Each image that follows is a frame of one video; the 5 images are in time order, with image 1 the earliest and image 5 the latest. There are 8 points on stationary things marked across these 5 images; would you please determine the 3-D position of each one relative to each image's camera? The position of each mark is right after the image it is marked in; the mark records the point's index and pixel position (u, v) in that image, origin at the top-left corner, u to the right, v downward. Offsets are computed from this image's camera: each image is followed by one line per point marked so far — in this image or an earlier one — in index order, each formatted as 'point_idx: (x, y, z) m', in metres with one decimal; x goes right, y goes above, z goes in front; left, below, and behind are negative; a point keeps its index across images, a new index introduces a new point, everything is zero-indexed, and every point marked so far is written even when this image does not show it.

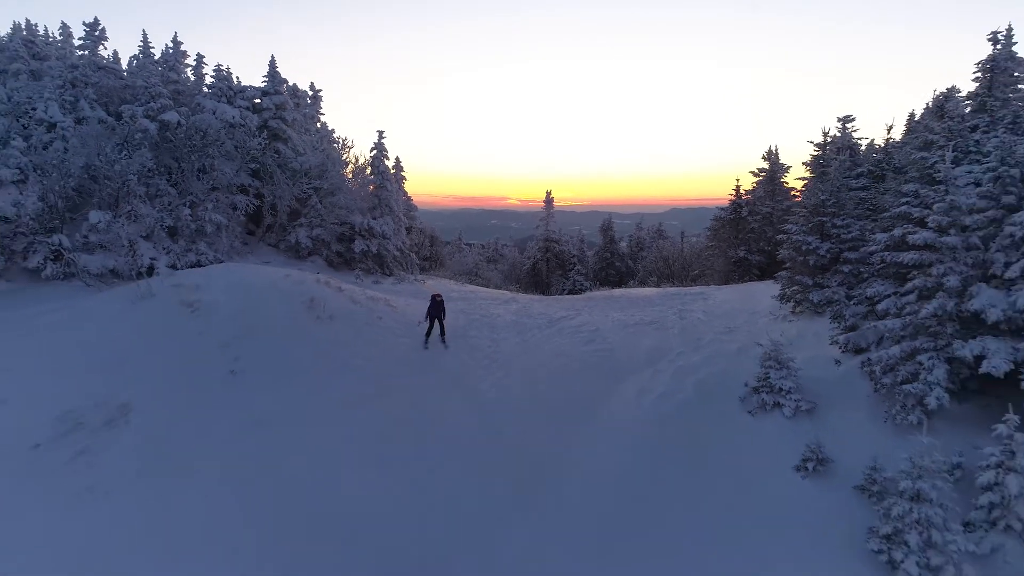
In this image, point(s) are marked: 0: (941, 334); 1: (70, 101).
0: (+6.0, -0.6, +9.8) m
1: (-12.3, +5.3, +19.7) m
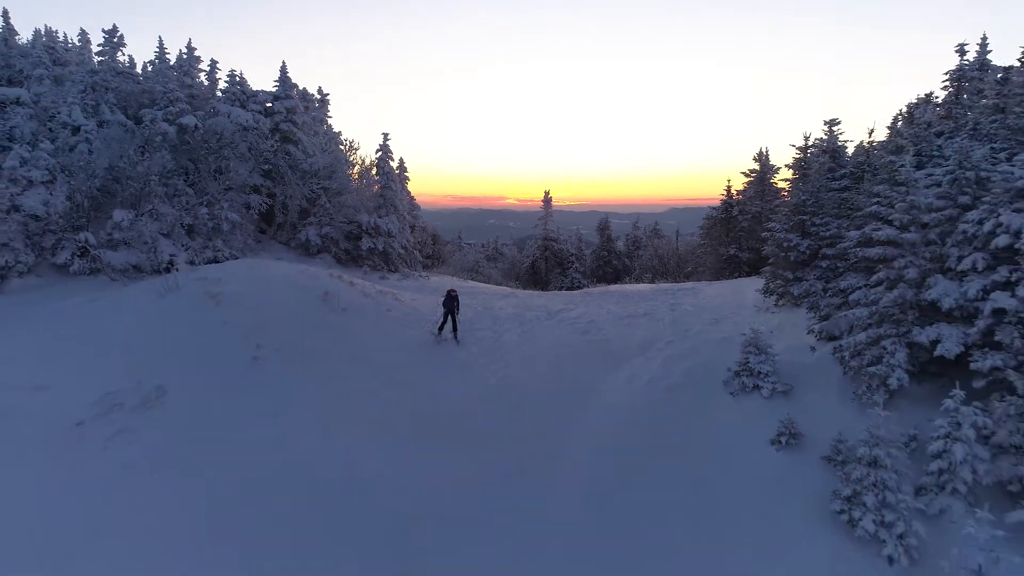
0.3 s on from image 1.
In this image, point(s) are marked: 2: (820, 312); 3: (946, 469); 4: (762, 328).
0: (+6.0, -0.5, +10.8) m
1: (-12.3, +5.4, +20.7) m
2: (+5.7, -0.4, +13.1) m
3: (+5.5, -2.3, +8.9) m
4: (+5.0, -0.8, +14.0) m
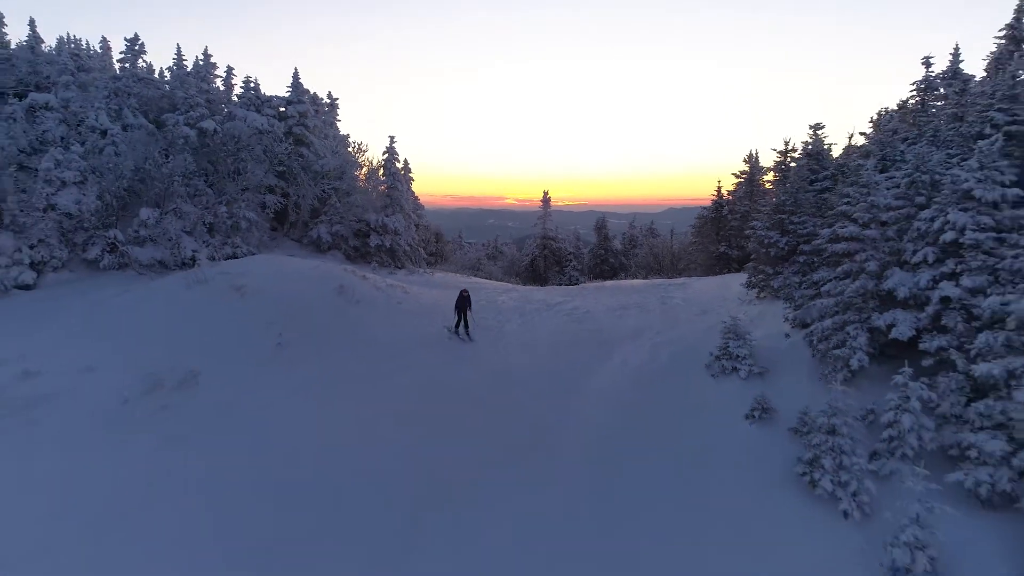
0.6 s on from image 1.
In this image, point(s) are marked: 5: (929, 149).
0: (+6.0, -0.4, +12.0) m
1: (-12.3, +5.6, +21.9) m
2: (+5.7, -0.3, +14.3) m
3: (+5.5, -2.1, +10.2) m
4: (+5.0, -0.6, +15.3) m
5: (+7.6, +2.5, +12.8) m
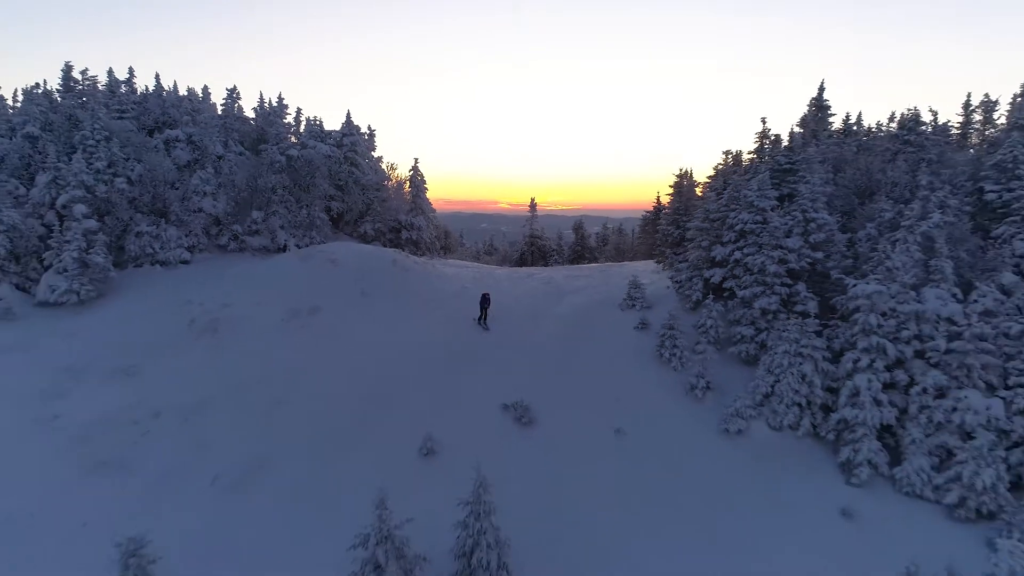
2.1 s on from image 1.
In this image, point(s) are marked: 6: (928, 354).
0: (+5.8, +0.6, +21.3) m
1: (-12.6, +6.5, +31.0) m
2: (+5.5, +0.6, +23.5) m
3: (+5.3, -1.2, +19.4) m
4: (+4.7, +0.3, +24.5) m
5: (+7.3, +3.5, +22.1) m
6: (+9.2, -1.5, +15.7) m
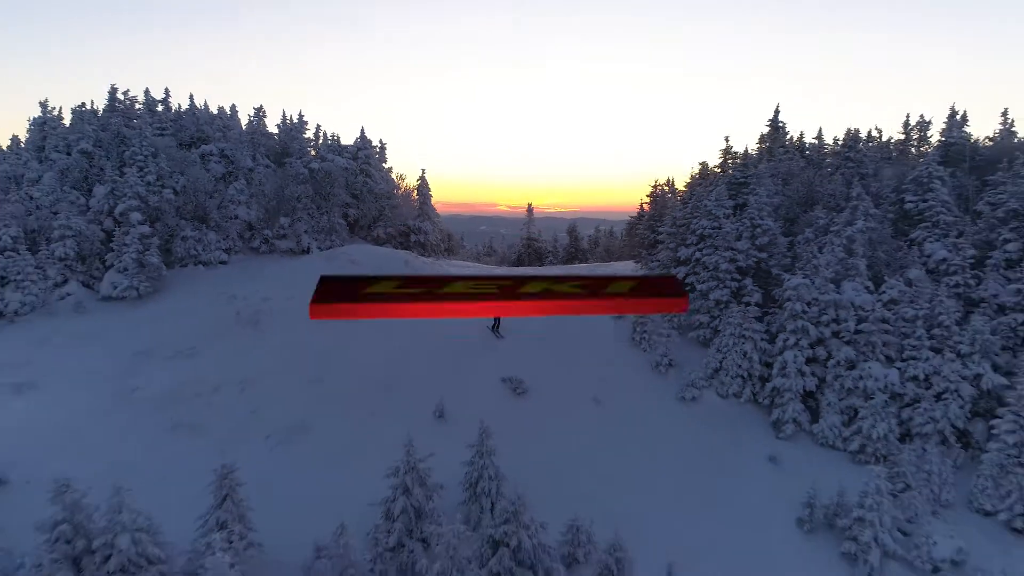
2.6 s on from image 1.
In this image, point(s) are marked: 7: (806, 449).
0: (+5.7, +0.8, +25.1) m
1: (-12.8, +6.6, +34.7) m
2: (+5.3, +0.8, +27.3) m
3: (+5.2, -1.0, +23.2) m
4: (+4.6, +0.5, +28.3) m
5: (+7.2, +3.6, +25.9) m
6: (+9.1, -1.3, +19.5) m
7: (+7.7, -4.2, +18.5) m
